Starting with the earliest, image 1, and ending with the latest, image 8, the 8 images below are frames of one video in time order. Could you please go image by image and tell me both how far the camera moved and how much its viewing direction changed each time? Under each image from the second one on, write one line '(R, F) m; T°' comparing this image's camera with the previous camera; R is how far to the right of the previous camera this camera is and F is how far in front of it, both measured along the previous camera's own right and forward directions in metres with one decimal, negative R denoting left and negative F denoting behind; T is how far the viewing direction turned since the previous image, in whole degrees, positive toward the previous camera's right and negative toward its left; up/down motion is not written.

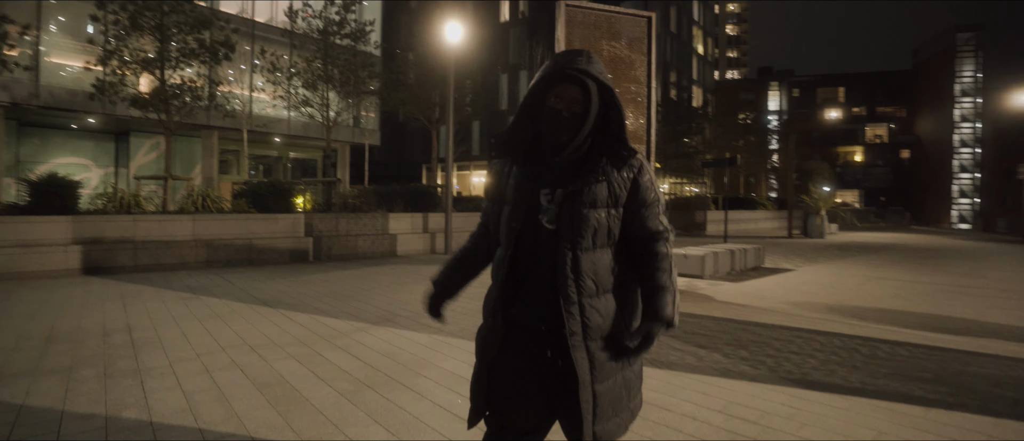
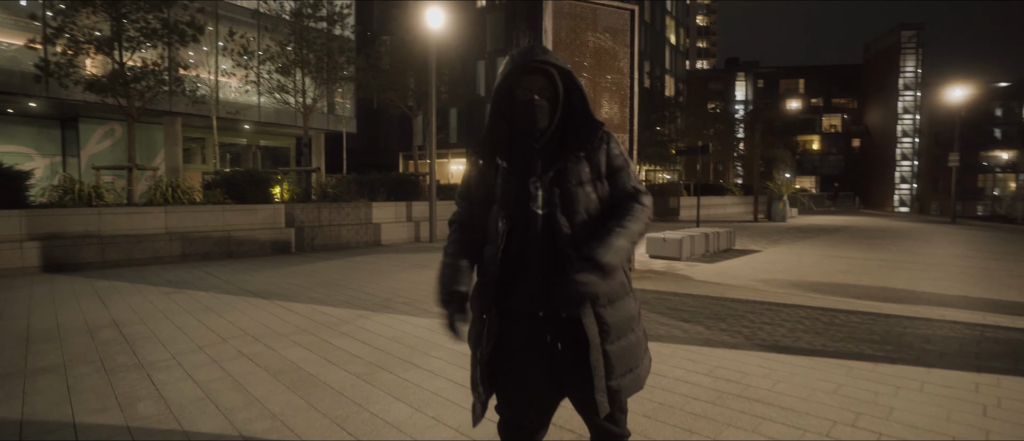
(-0.3, -0.3) m; +4°
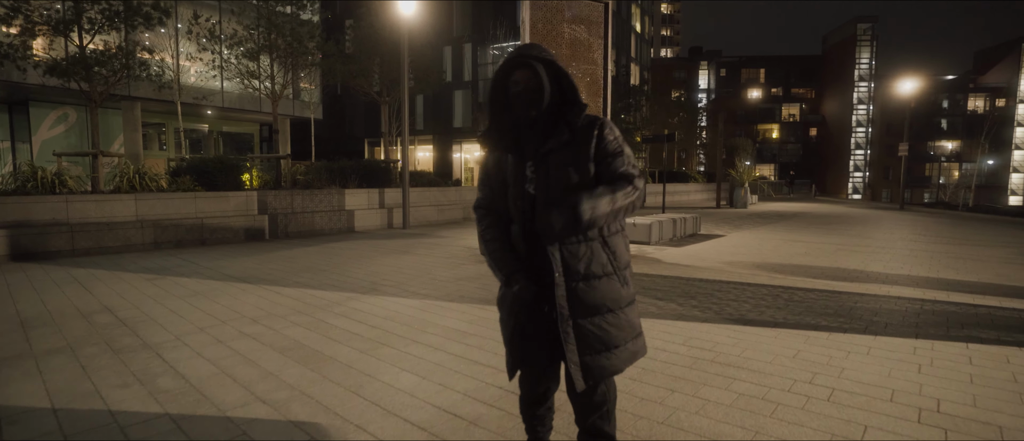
(-0.2, -0.3) m; +3°
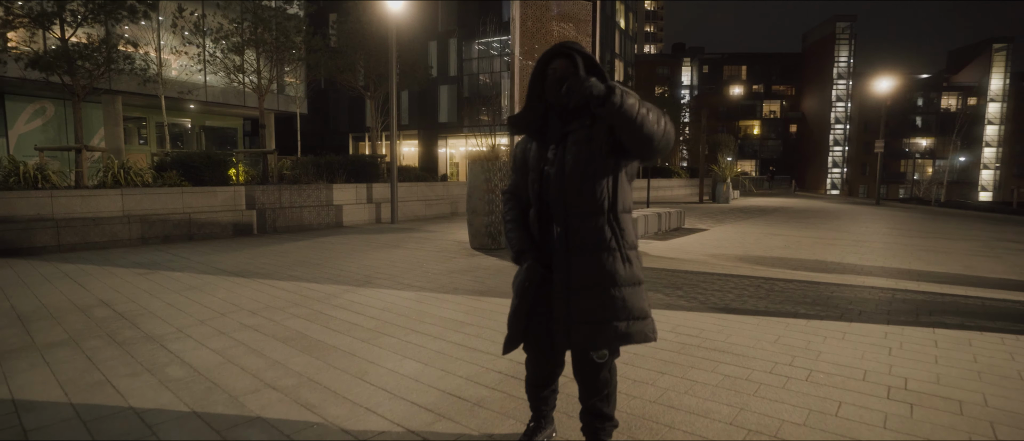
(-0.1, -0.2) m; +2°
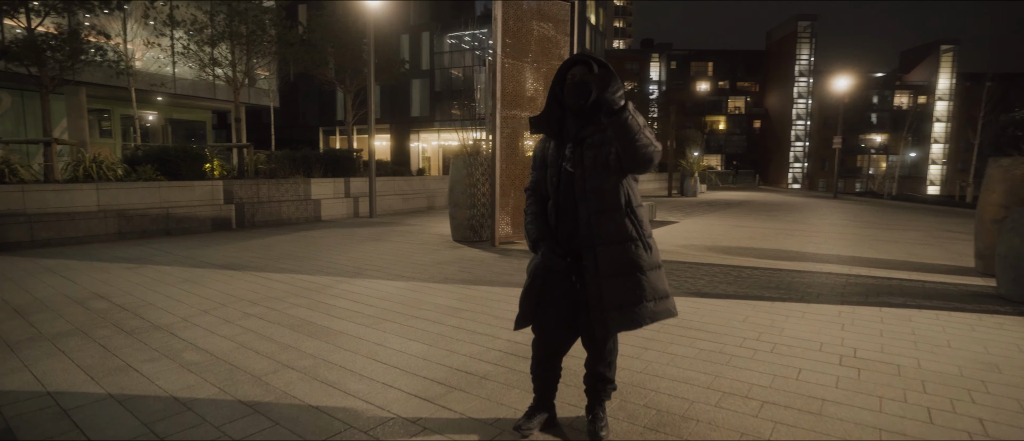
(-0.2, -0.4) m; +3°
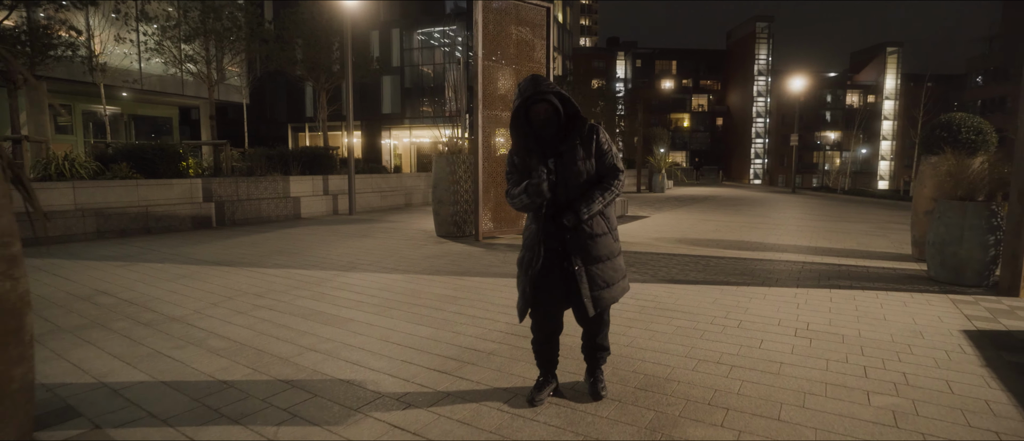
(-0.3, -0.5) m; +3°
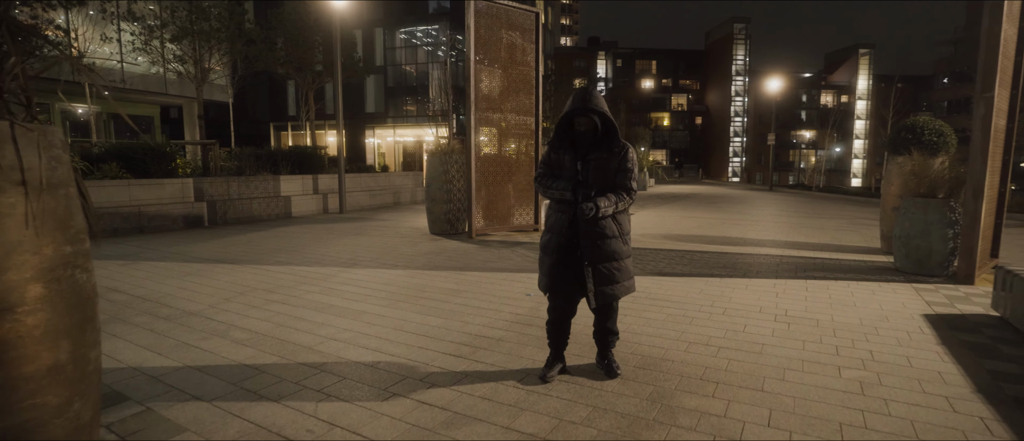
(-0.2, -0.4) m; +2°
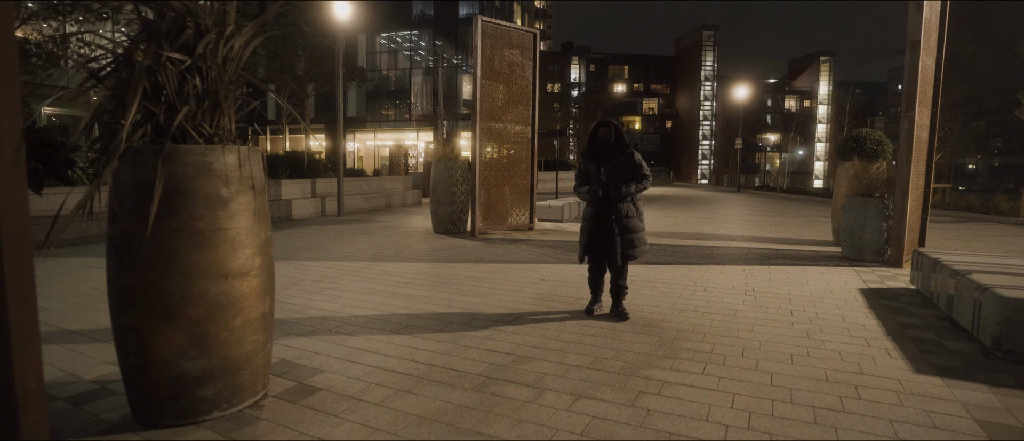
(-0.6, -1.1) m; +3°
